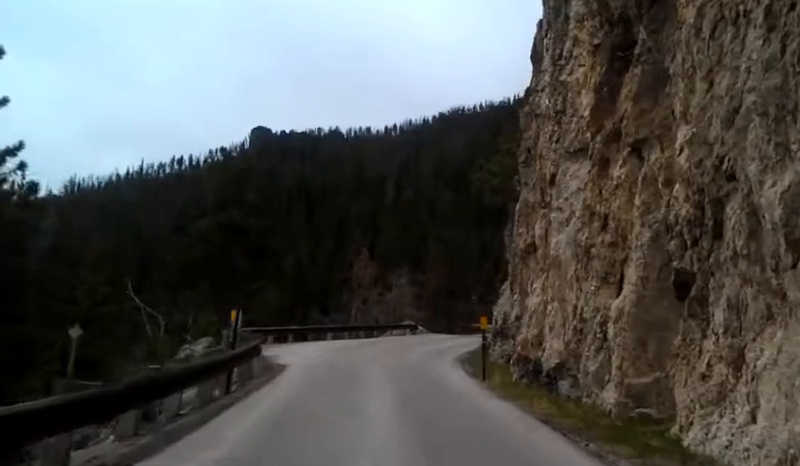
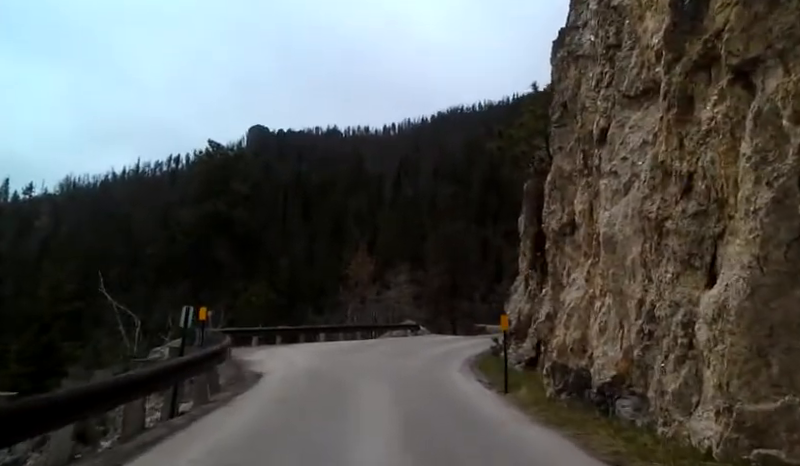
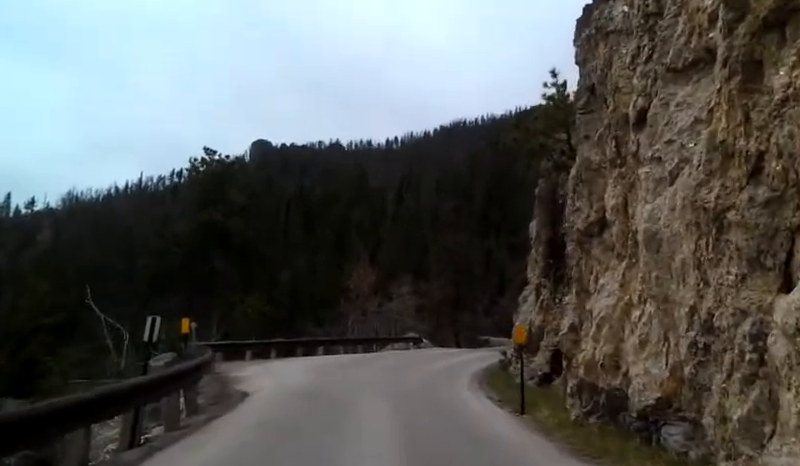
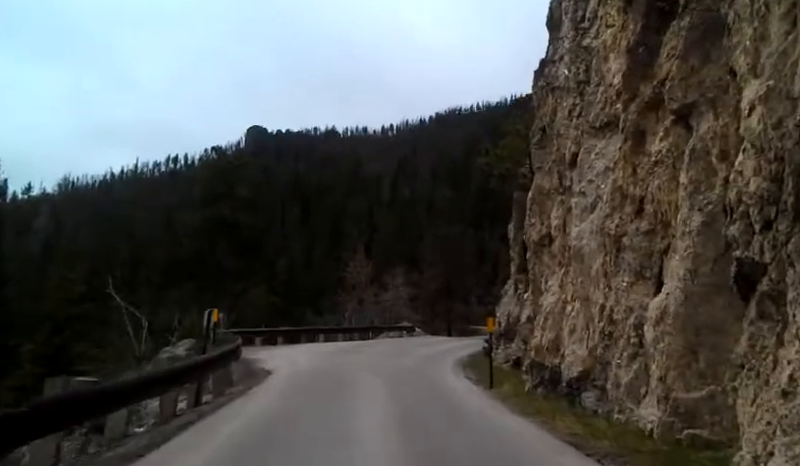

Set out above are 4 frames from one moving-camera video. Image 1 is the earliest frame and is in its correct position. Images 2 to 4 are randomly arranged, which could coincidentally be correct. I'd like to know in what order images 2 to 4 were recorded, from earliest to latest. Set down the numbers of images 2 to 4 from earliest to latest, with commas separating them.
4, 2, 3
